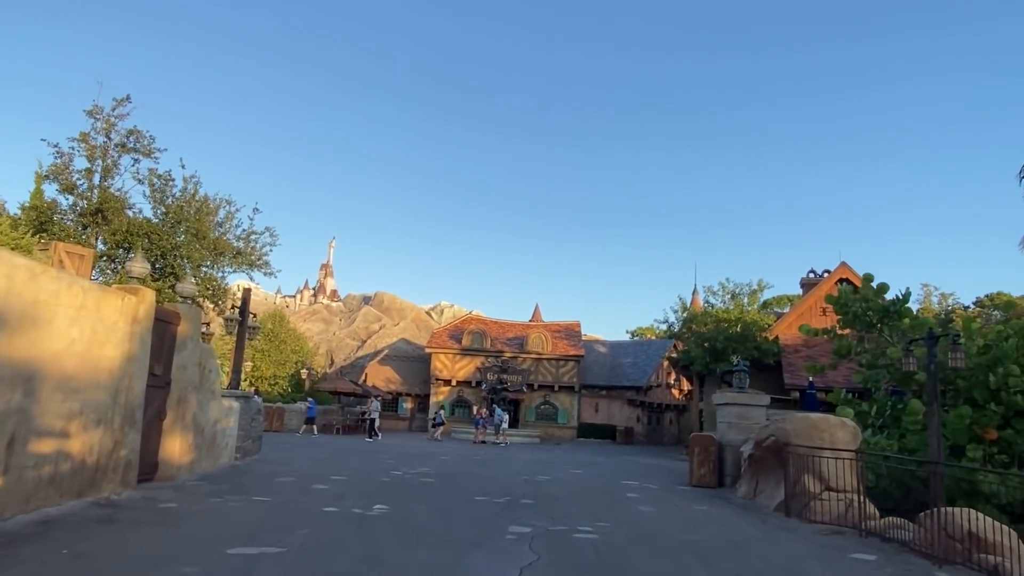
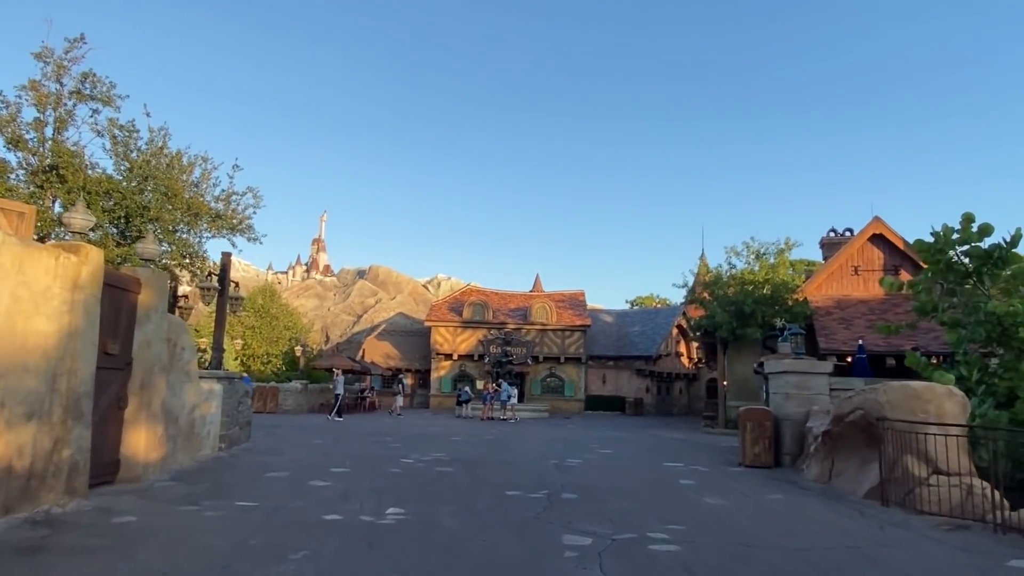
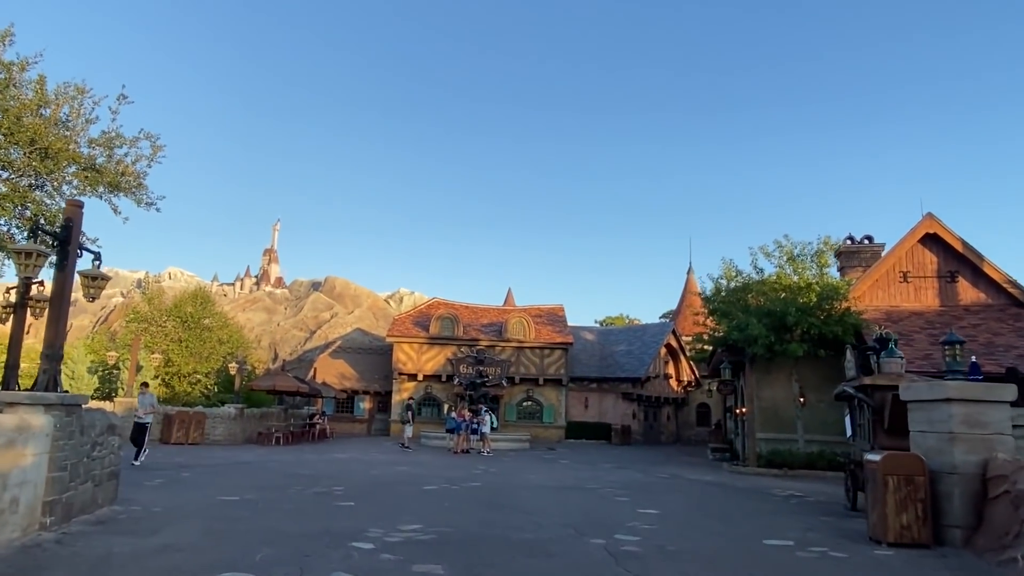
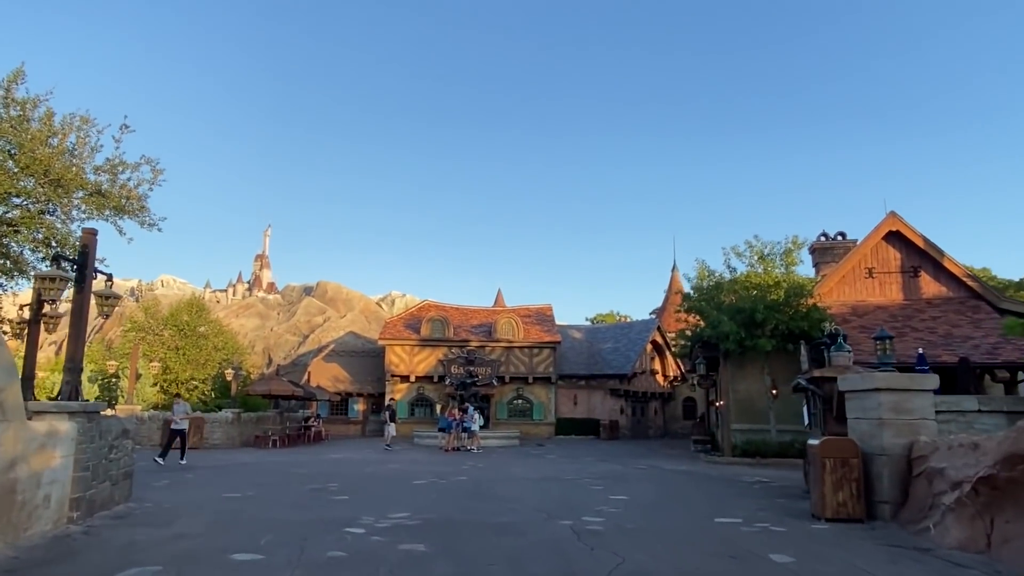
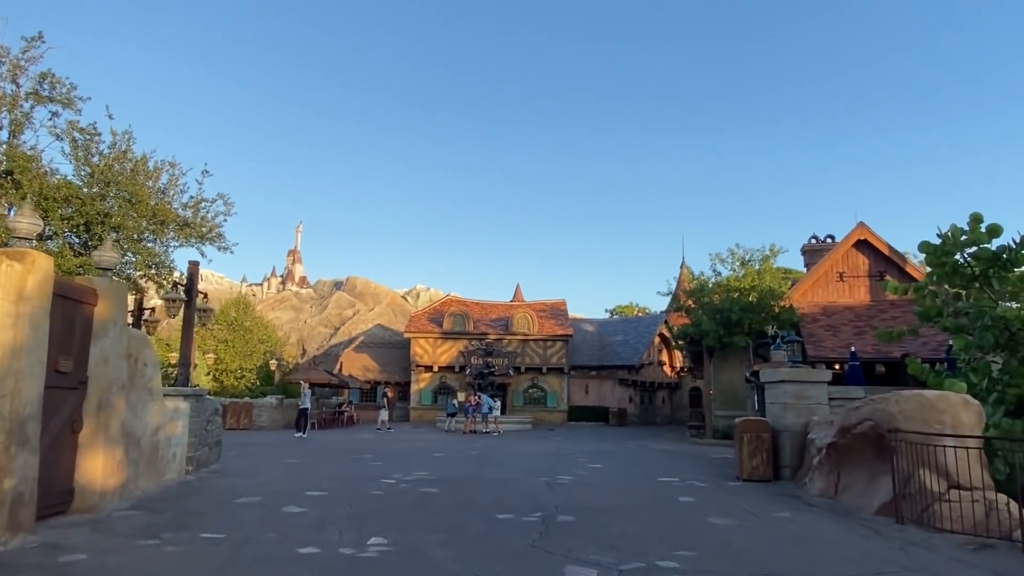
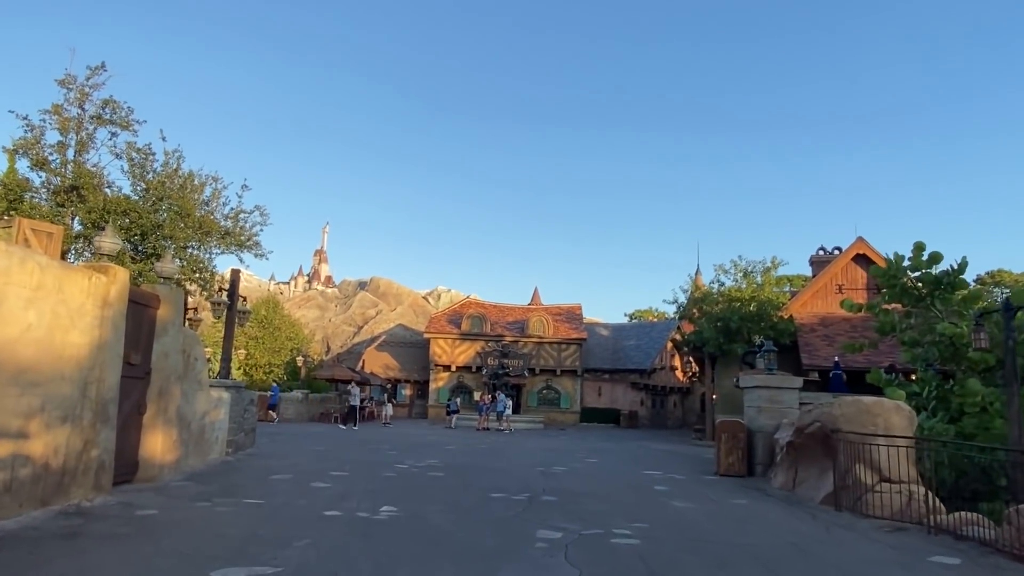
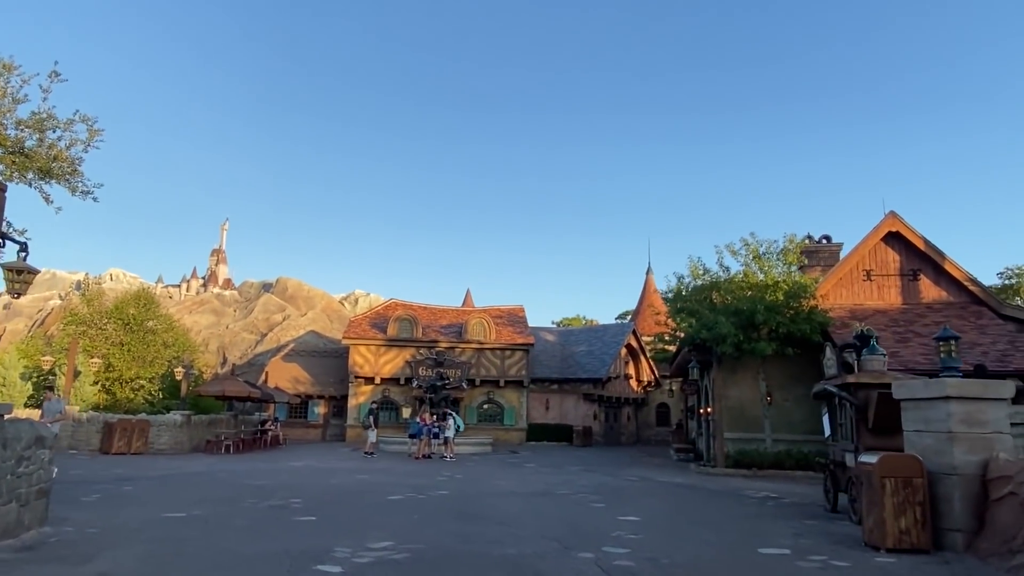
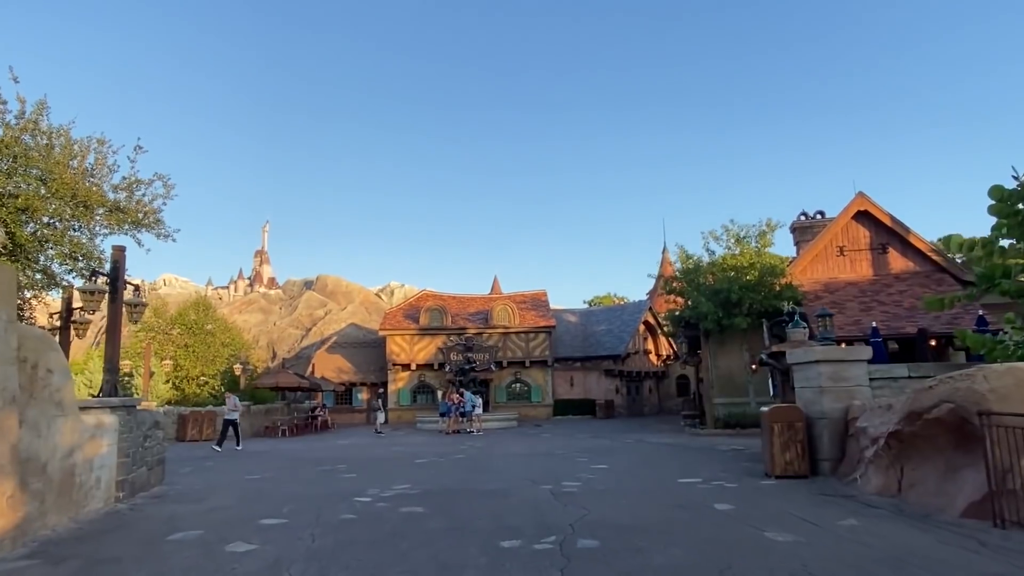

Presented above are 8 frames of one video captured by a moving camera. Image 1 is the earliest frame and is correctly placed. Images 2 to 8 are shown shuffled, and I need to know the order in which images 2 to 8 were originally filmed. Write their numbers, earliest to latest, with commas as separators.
6, 2, 5, 8, 4, 3, 7
